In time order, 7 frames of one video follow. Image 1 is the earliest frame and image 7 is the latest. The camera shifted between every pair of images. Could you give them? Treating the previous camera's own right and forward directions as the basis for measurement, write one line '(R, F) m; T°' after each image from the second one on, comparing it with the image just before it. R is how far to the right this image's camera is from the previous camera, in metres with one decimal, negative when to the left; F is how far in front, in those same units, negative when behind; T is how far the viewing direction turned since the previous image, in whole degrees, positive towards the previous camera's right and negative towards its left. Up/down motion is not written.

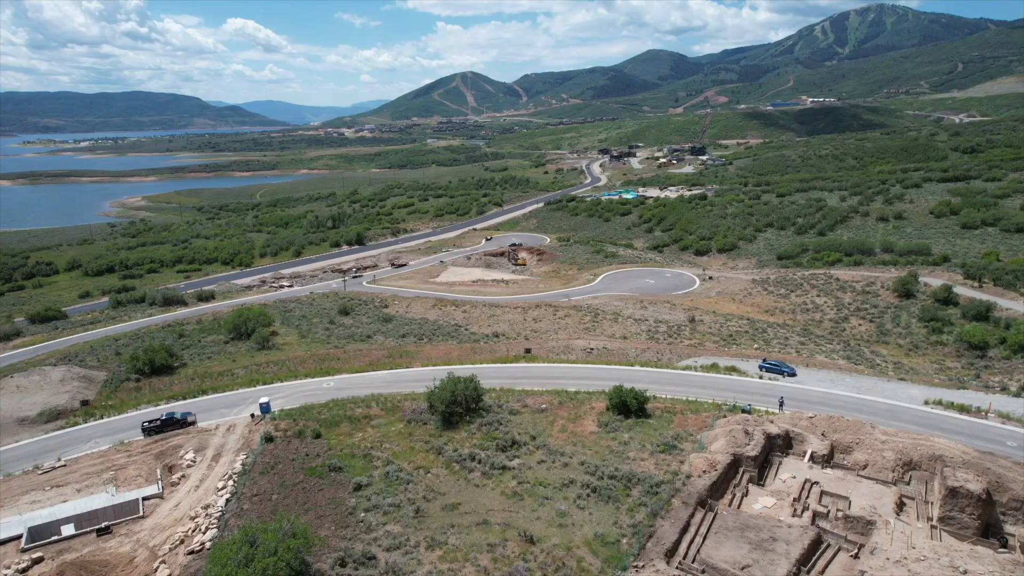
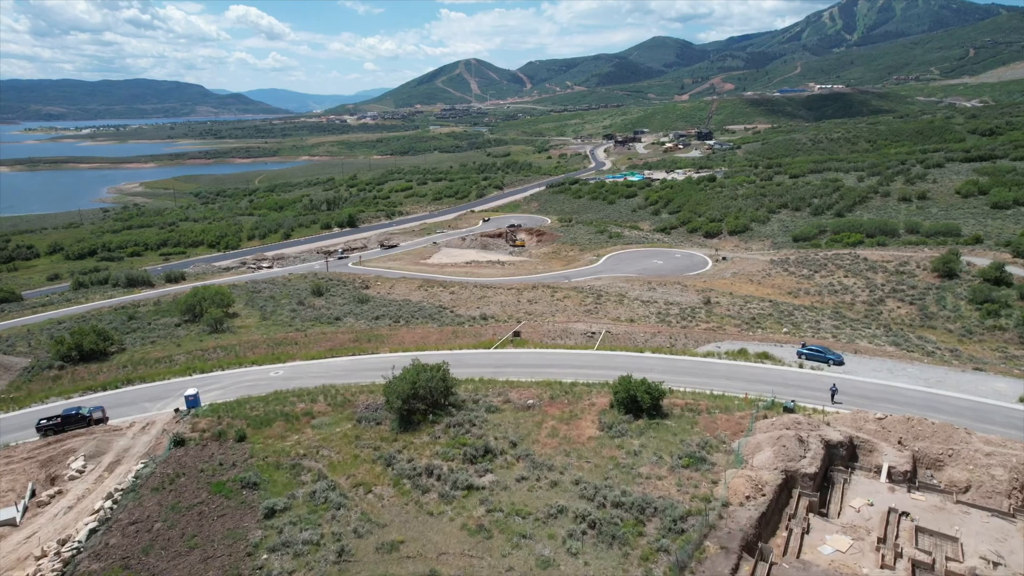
(+0.7, +5.3) m; 0°
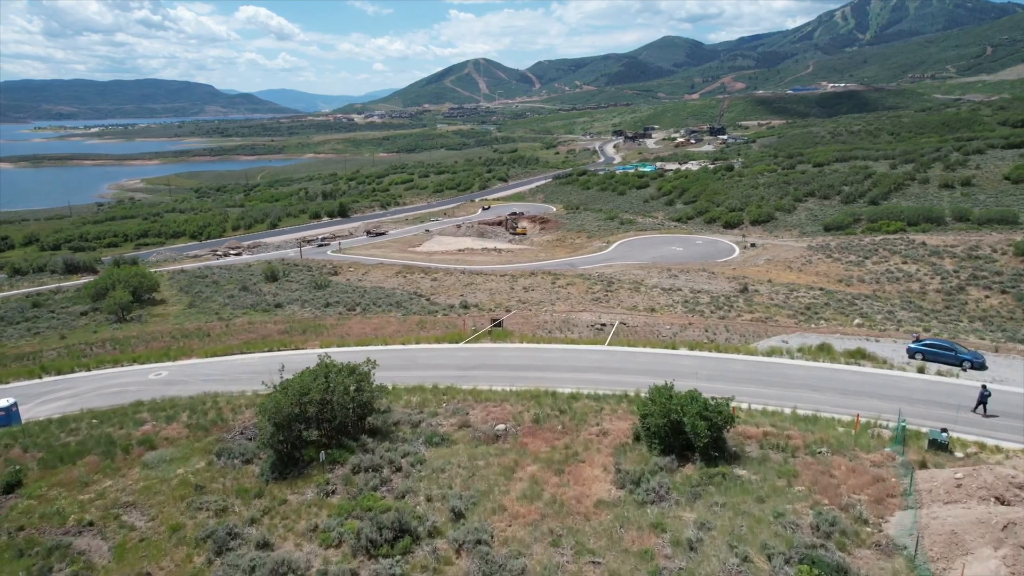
(+0.9, +7.8) m; -1°
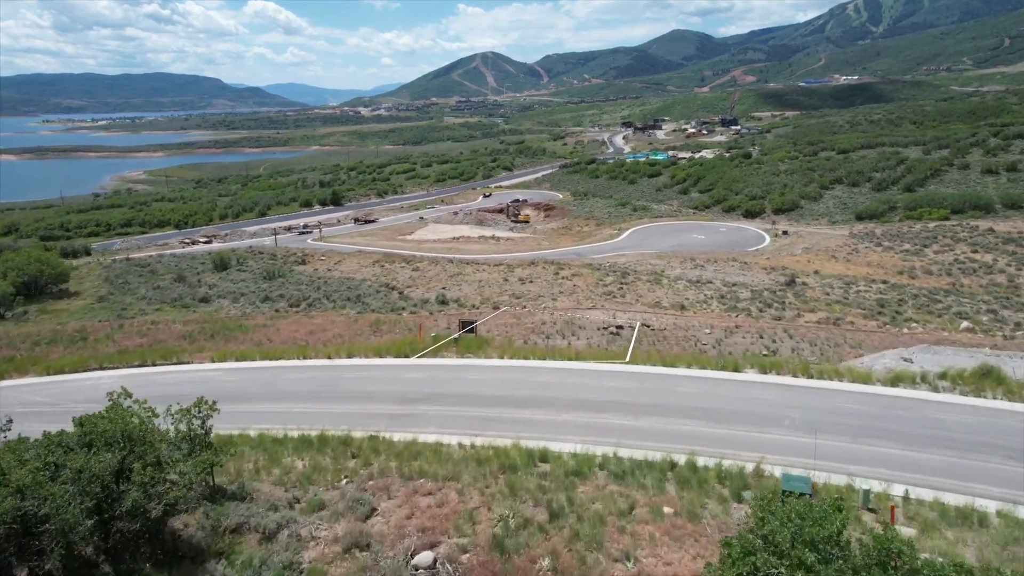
(+0.6, +6.4) m; -1°
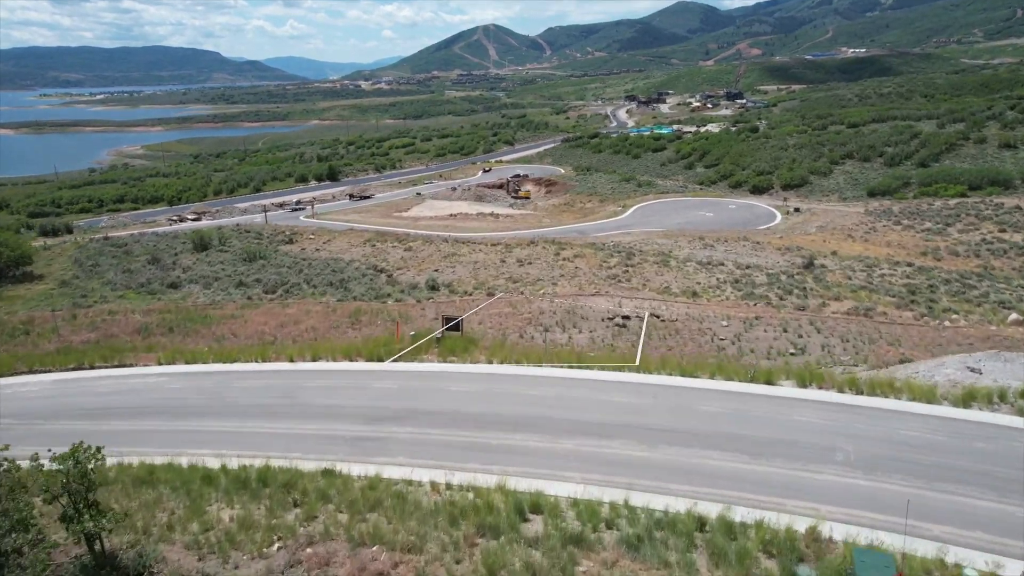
(+0.2, +1.9) m; 0°
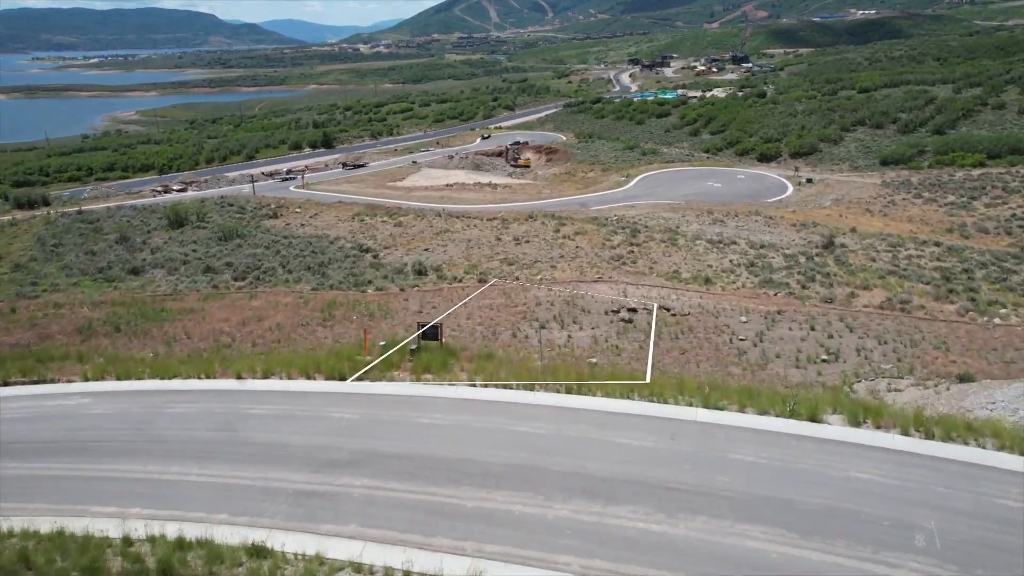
(+0.2, +1.9) m; 0°
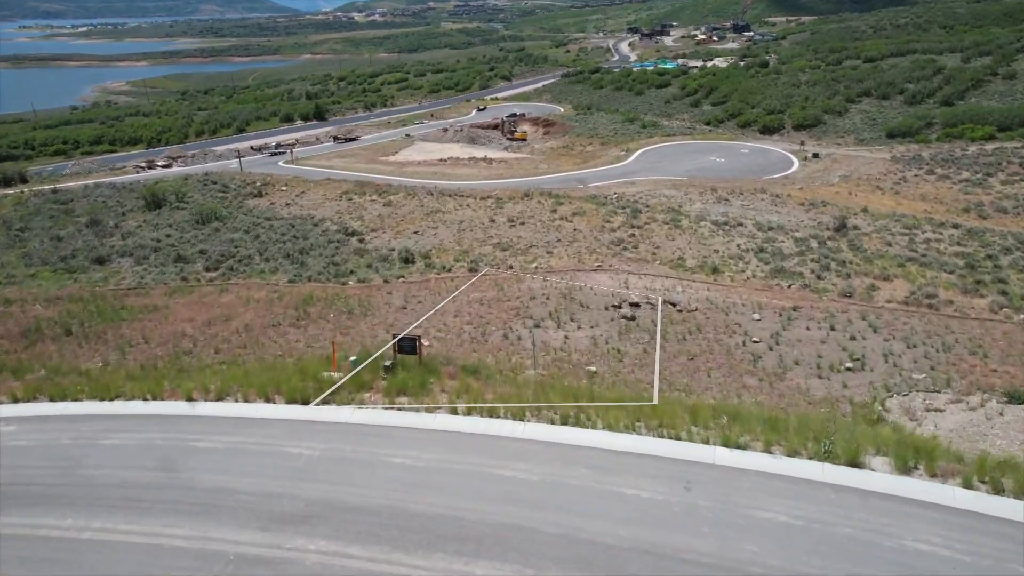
(+0.1, +1.3) m; 0°
